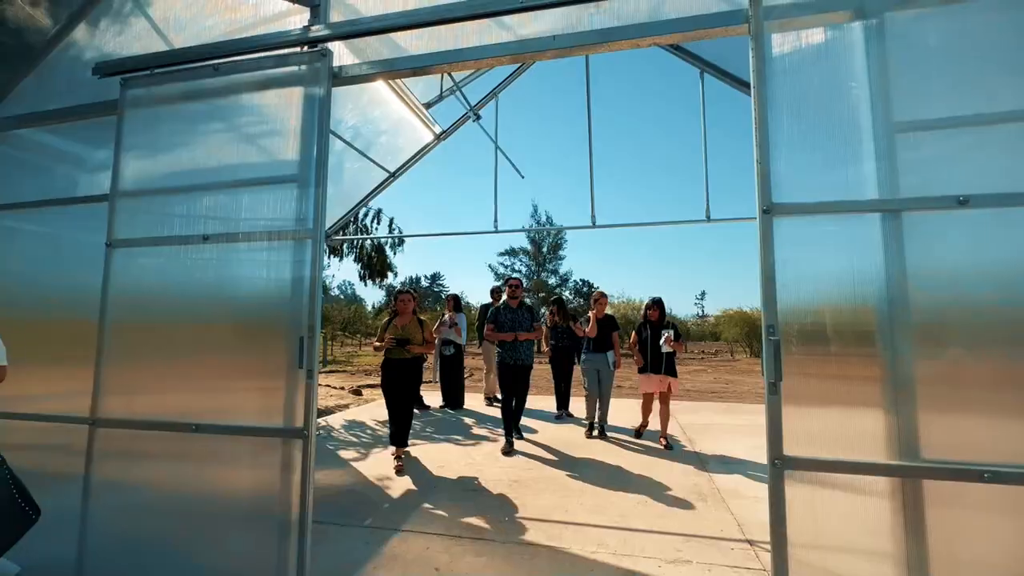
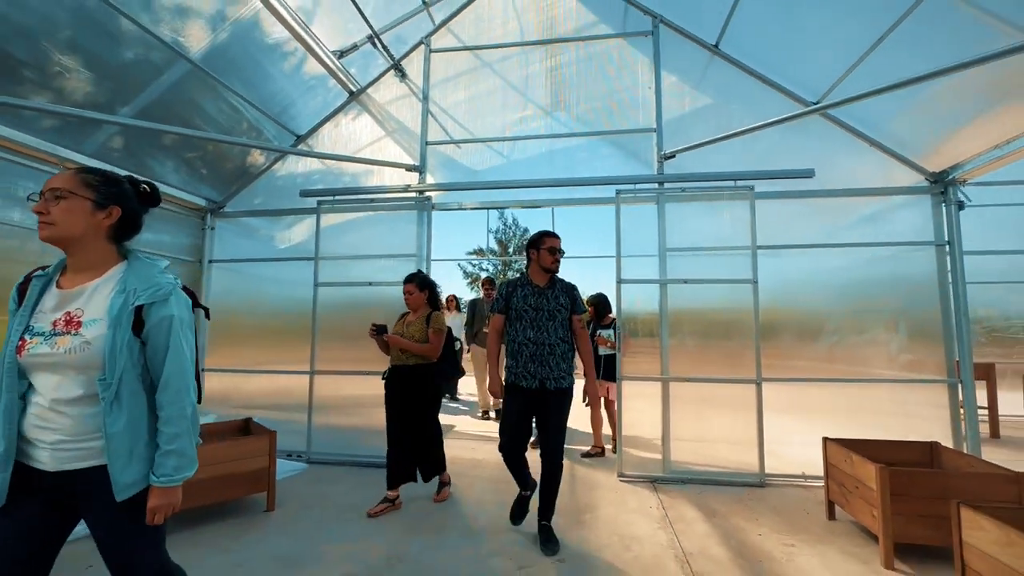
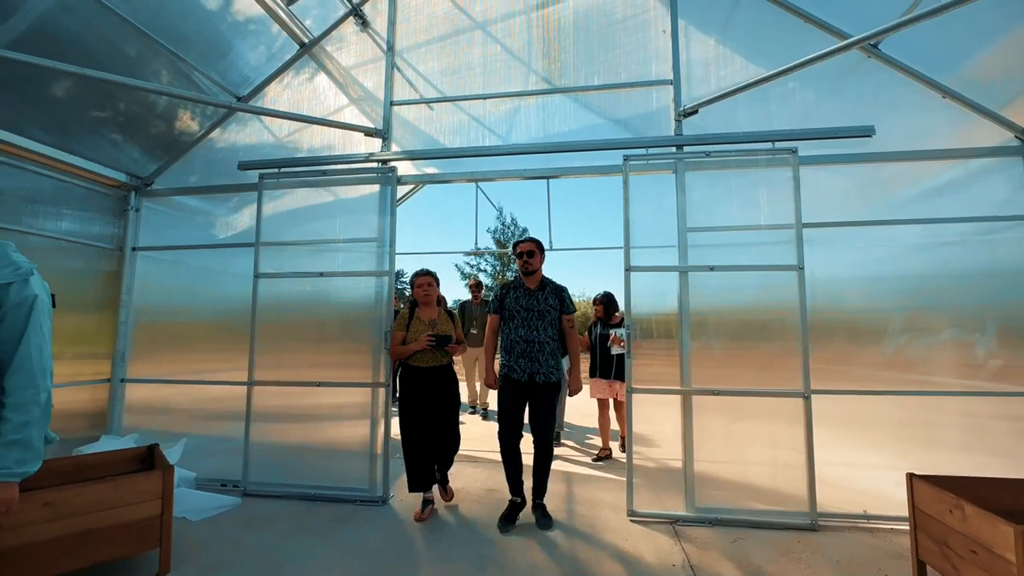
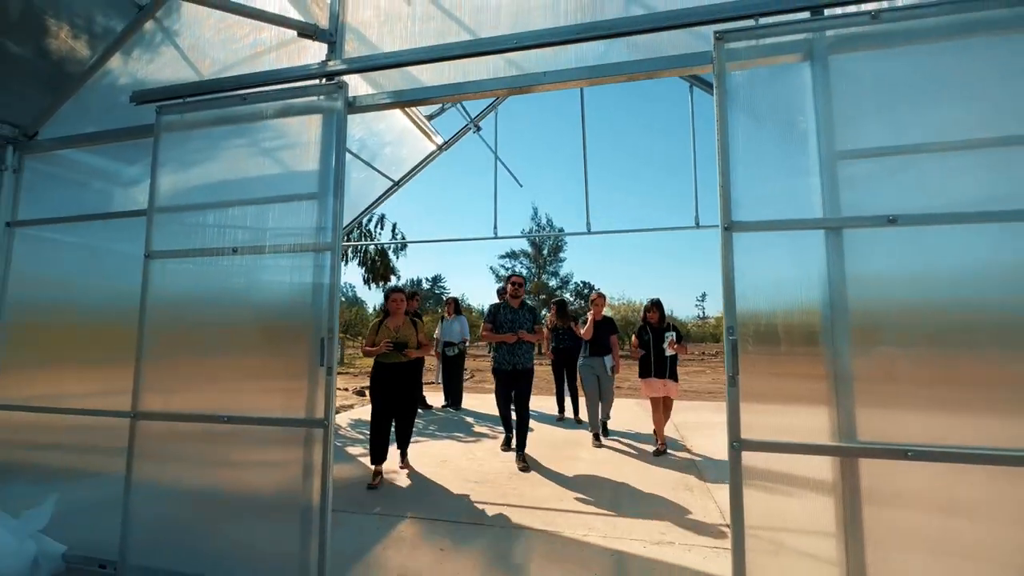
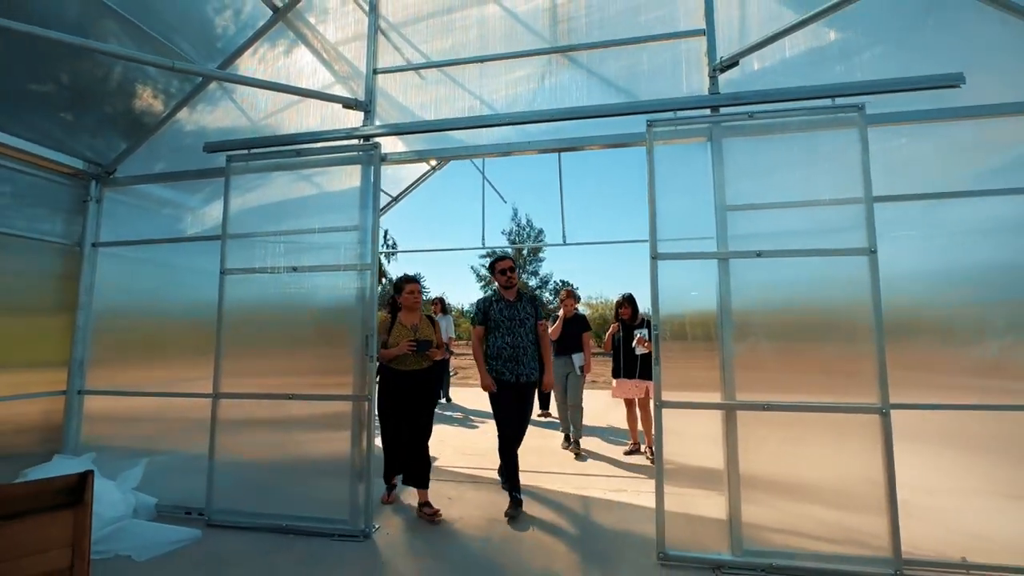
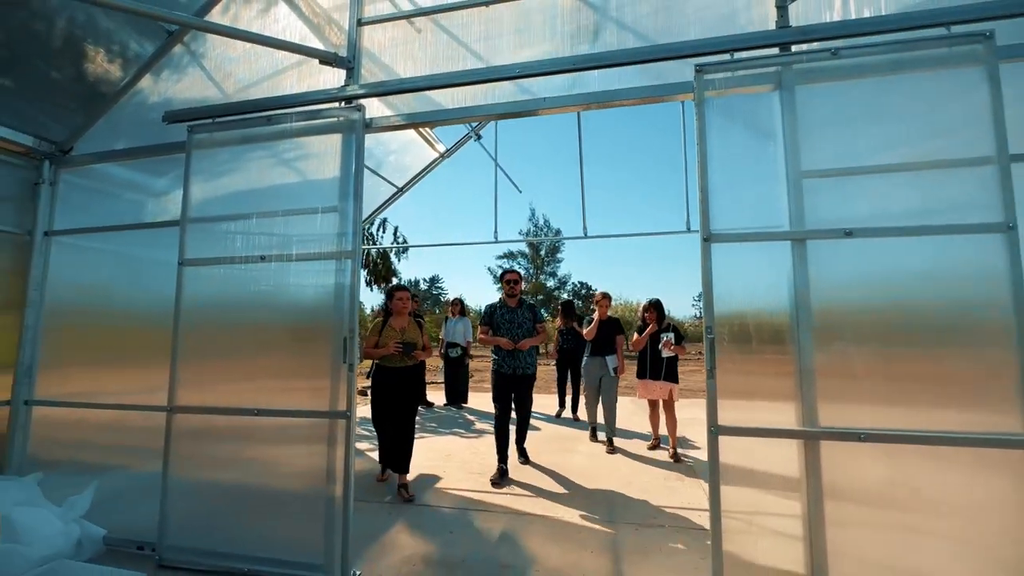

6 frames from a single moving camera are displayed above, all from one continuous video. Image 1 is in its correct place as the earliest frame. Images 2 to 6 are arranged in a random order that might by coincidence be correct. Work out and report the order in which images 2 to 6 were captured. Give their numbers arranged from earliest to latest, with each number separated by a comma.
4, 6, 5, 3, 2
